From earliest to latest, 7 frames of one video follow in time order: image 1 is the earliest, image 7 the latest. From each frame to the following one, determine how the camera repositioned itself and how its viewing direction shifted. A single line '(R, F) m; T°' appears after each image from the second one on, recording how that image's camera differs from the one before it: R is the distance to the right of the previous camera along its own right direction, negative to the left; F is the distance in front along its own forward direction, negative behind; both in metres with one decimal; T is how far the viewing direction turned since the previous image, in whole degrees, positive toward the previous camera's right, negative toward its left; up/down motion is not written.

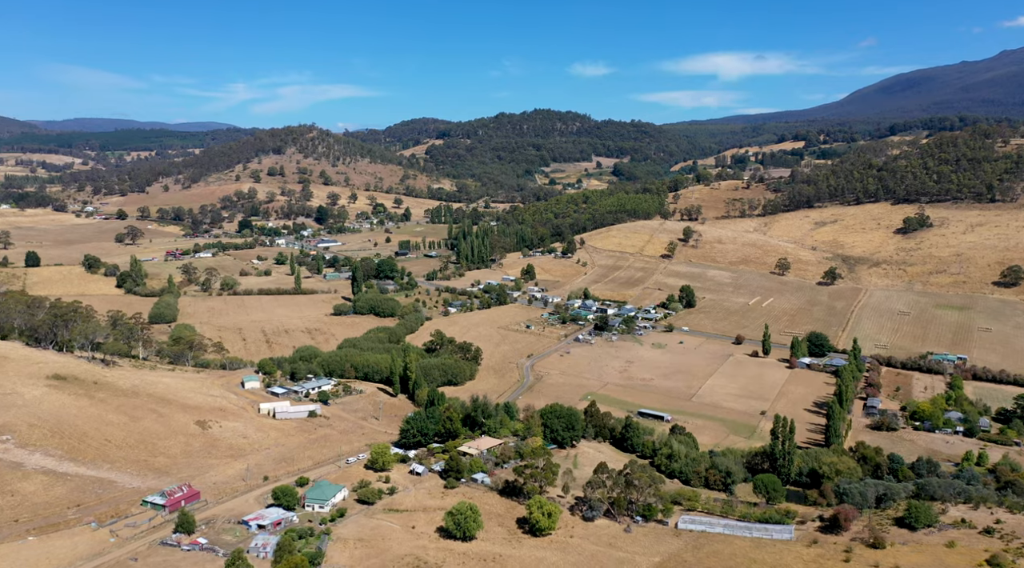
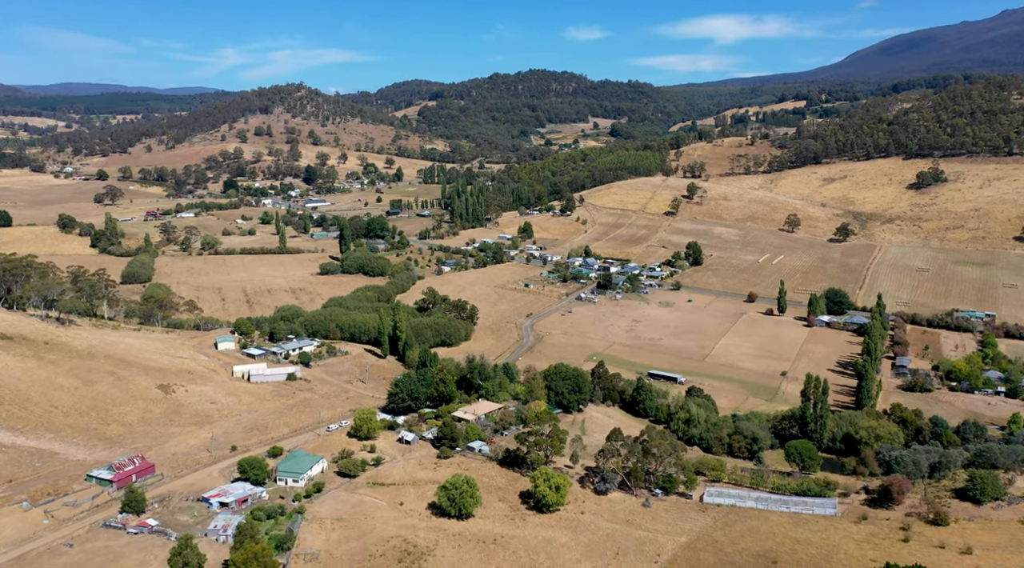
(-0.3, +6.5) m; 0°
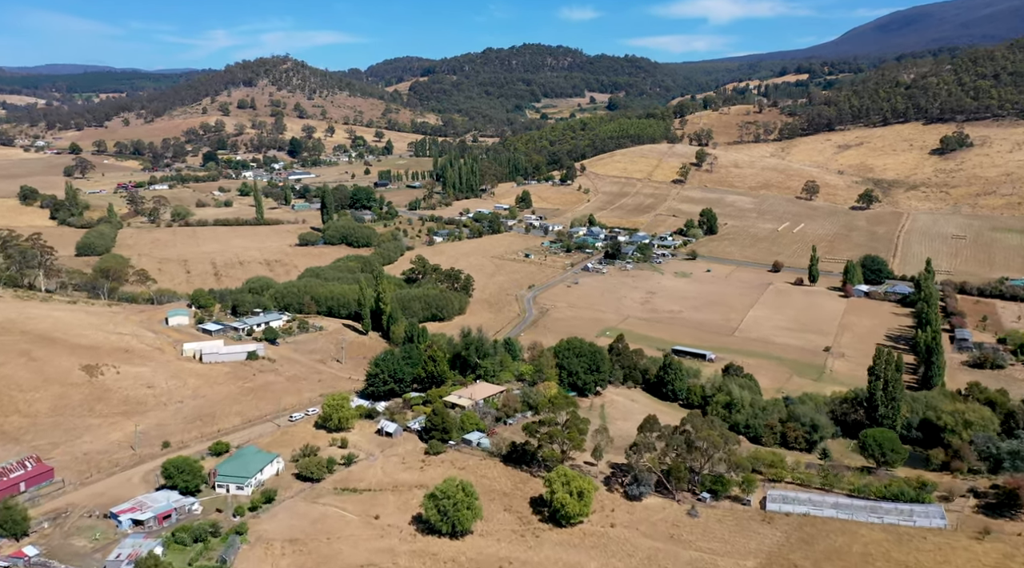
(-0.5, +9.7) m; 0°
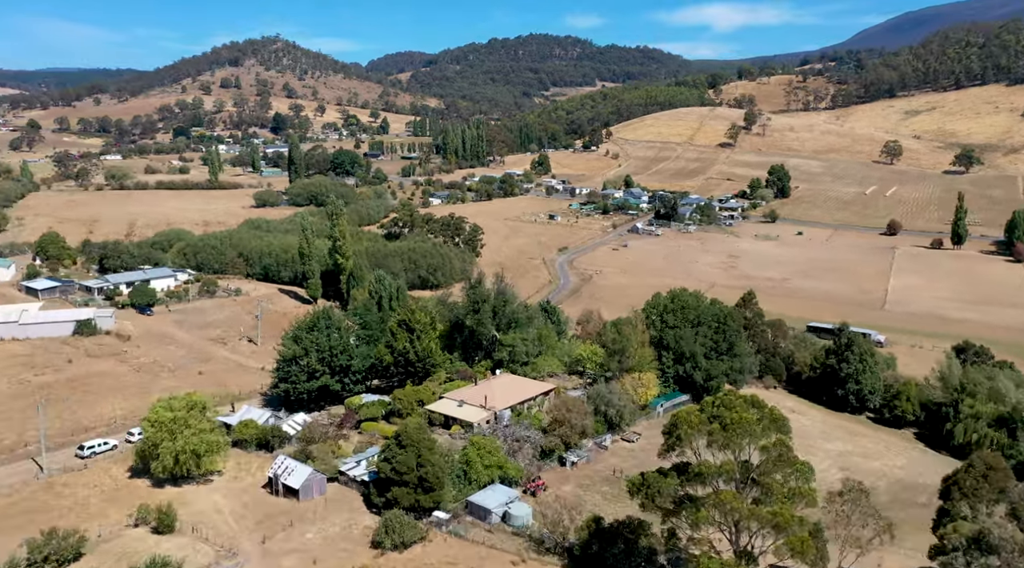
(-1.4, +22.9) m; 0°
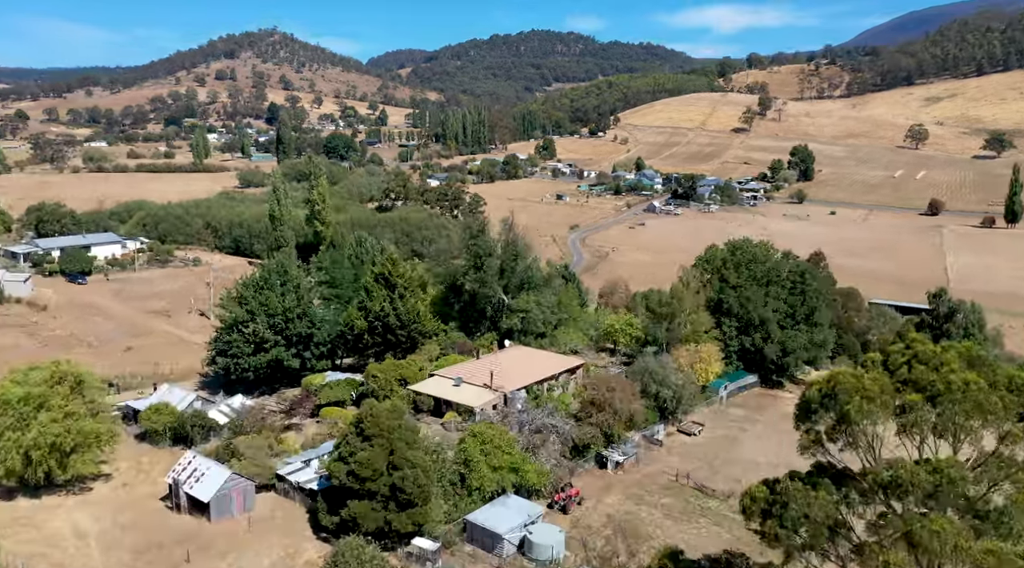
(-0.3, +5.6) m; 0°
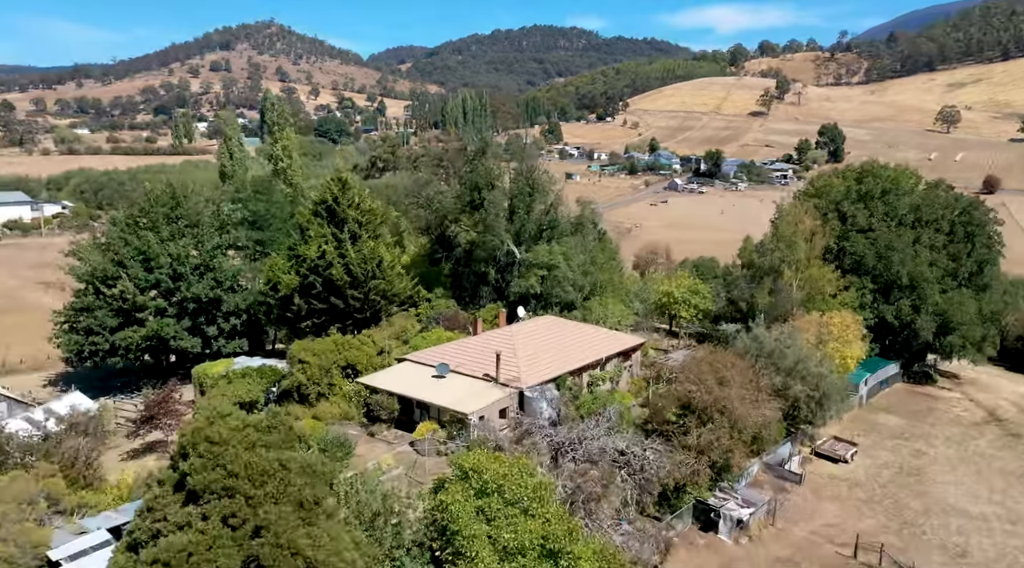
(-0.2, +6.2) m; 0°
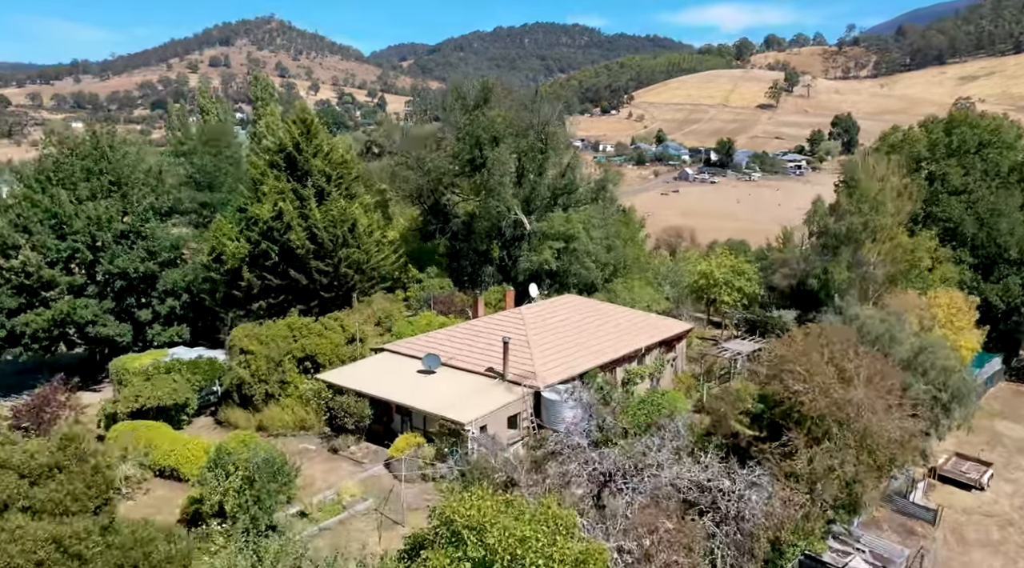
(-0.1, +2.3) m; 0°
